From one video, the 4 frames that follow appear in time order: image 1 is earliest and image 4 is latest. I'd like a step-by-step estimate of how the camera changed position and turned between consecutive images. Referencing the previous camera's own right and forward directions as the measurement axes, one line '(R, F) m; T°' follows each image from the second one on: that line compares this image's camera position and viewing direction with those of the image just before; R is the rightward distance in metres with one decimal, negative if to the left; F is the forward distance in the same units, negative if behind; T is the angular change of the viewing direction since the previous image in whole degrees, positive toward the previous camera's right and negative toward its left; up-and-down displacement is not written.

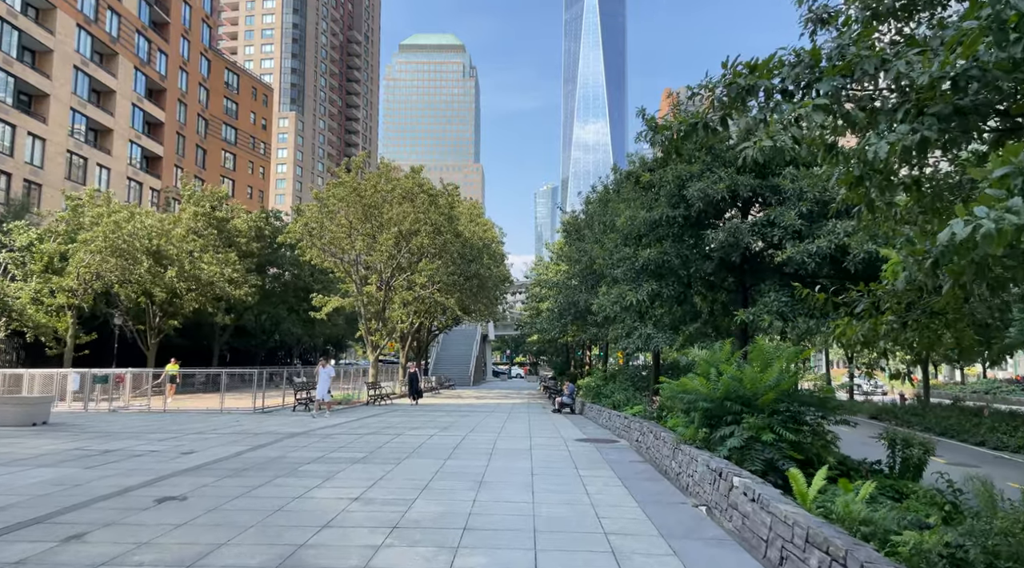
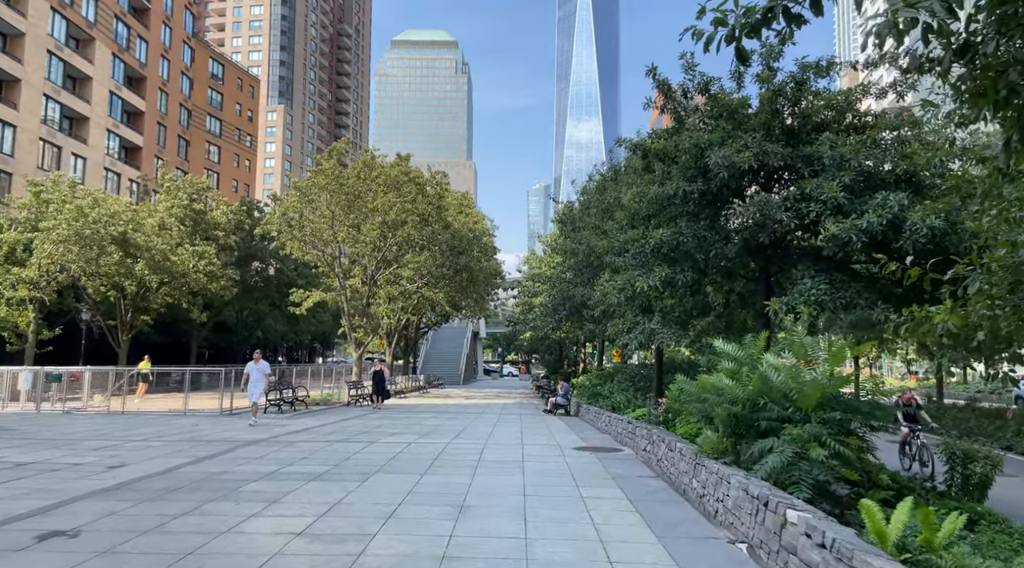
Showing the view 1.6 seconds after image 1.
(0.0, +1.7) m; +1°
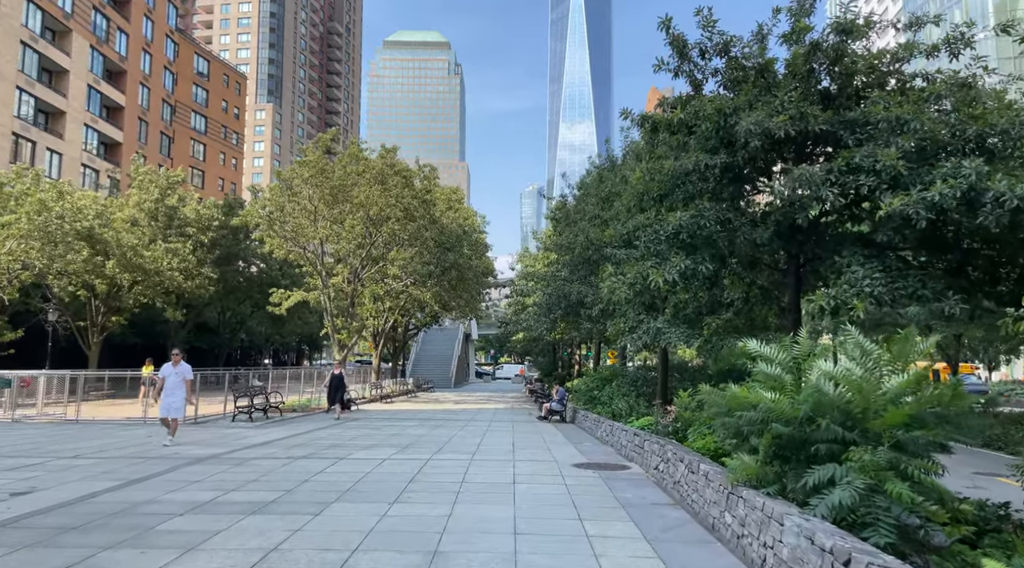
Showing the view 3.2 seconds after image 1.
(0.0, +1.7) m; +1°
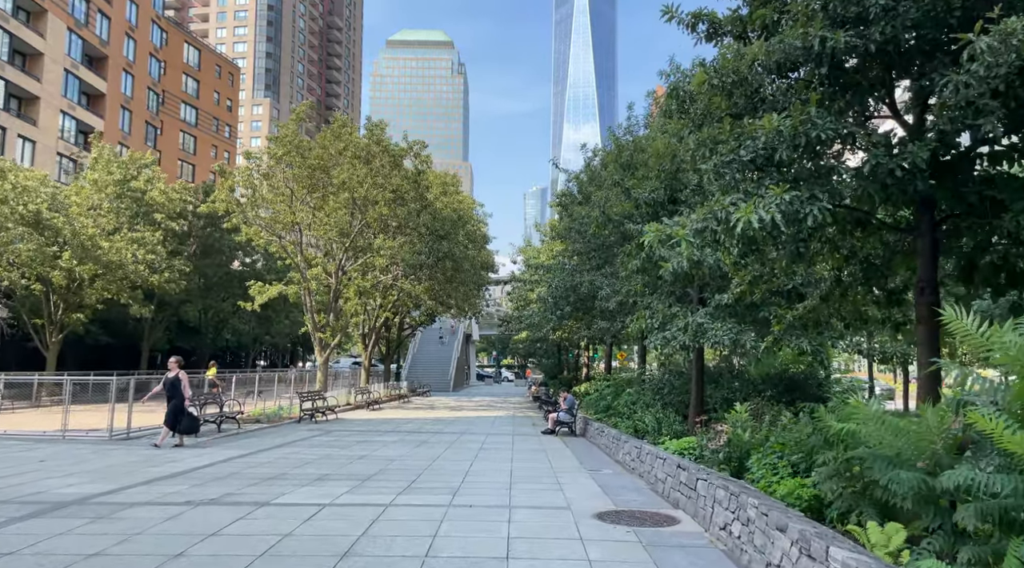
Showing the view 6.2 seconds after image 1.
(+0.1, +3.3) m; 0°
